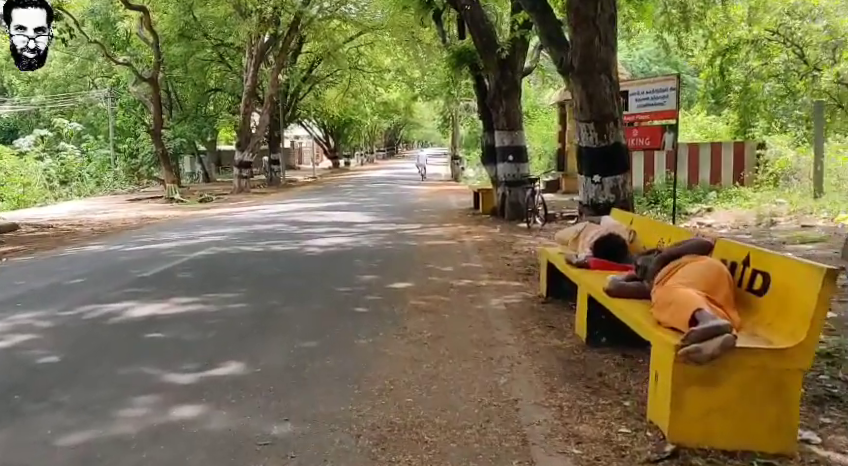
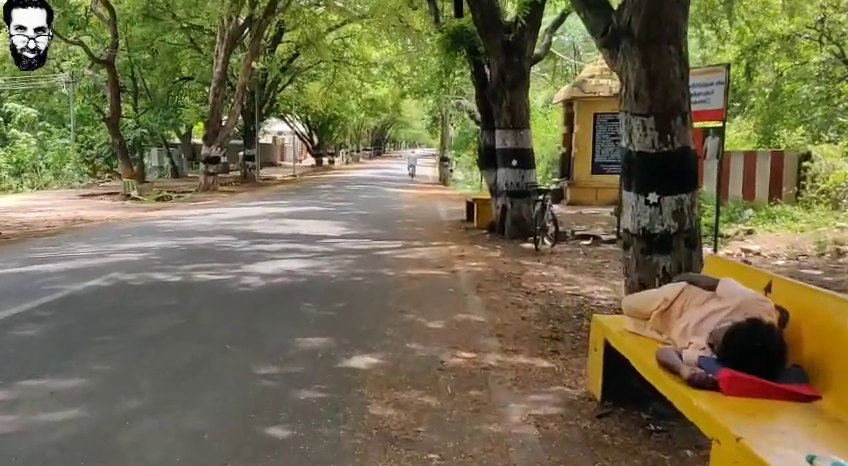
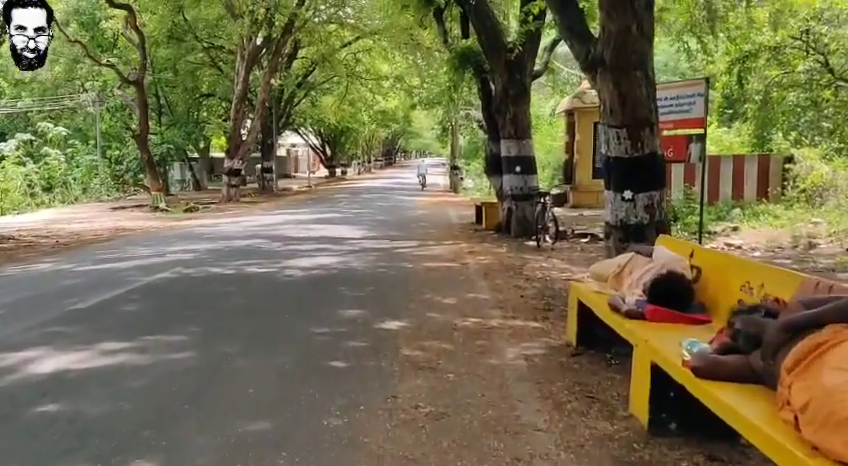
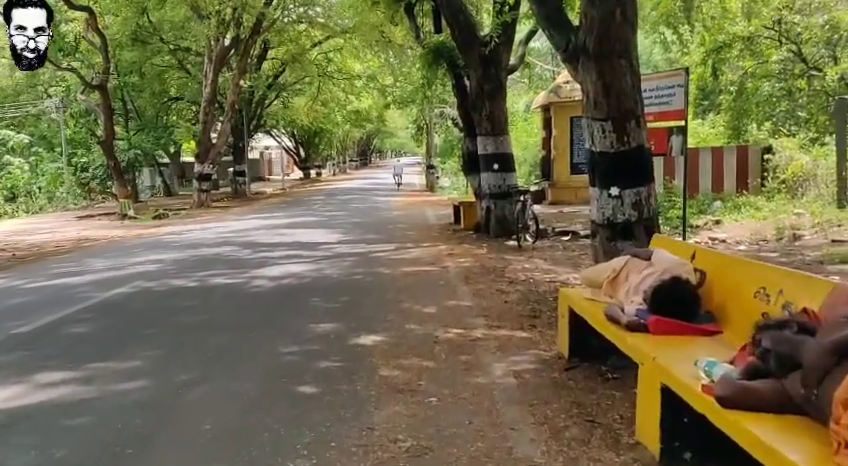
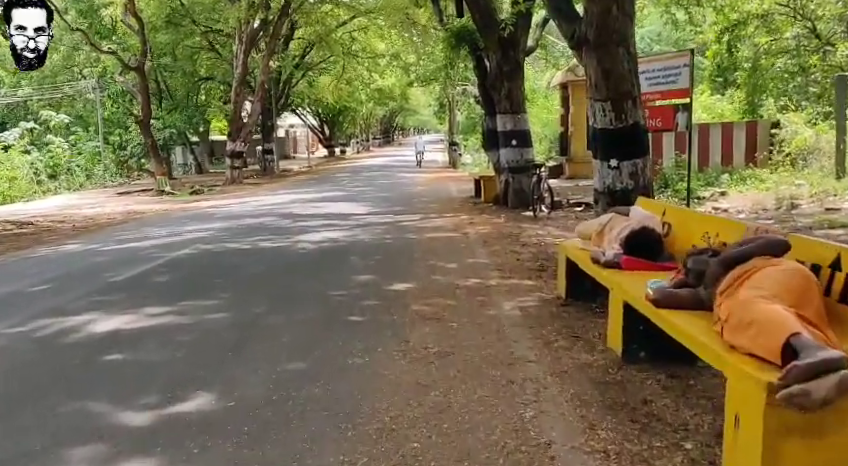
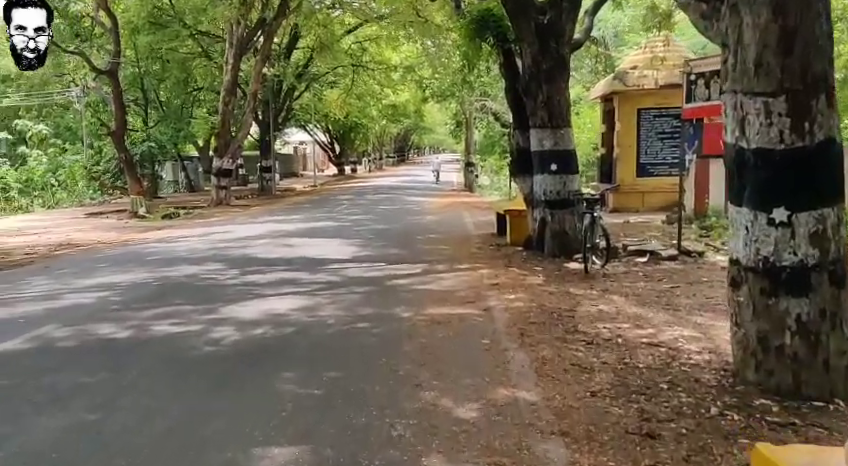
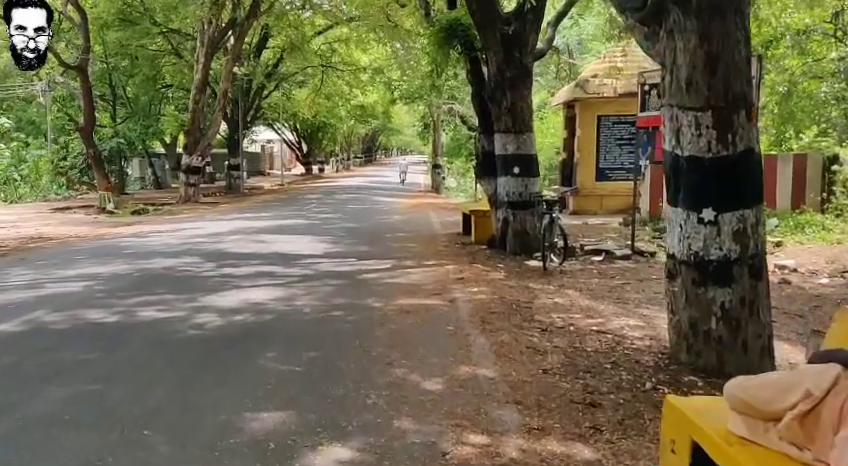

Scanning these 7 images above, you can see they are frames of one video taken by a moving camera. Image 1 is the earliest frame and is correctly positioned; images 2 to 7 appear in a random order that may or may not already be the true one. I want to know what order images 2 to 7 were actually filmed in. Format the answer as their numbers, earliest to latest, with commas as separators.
5, 3, 4, 2, 7, 6
